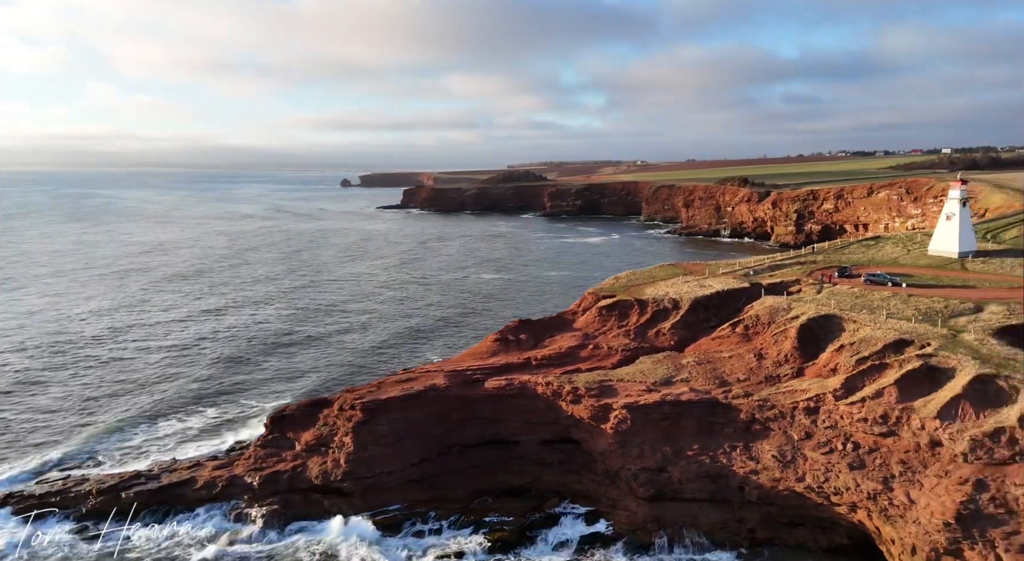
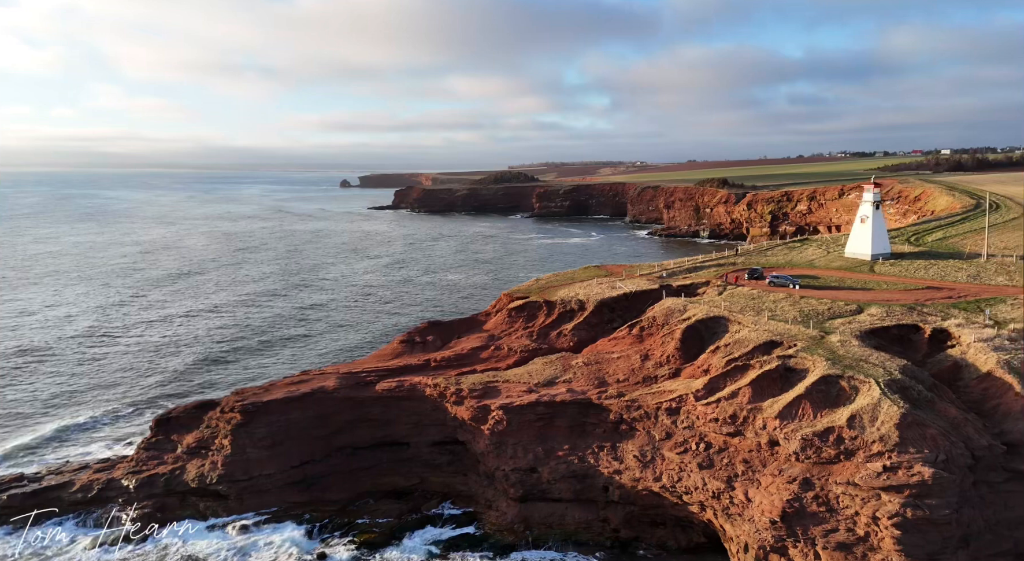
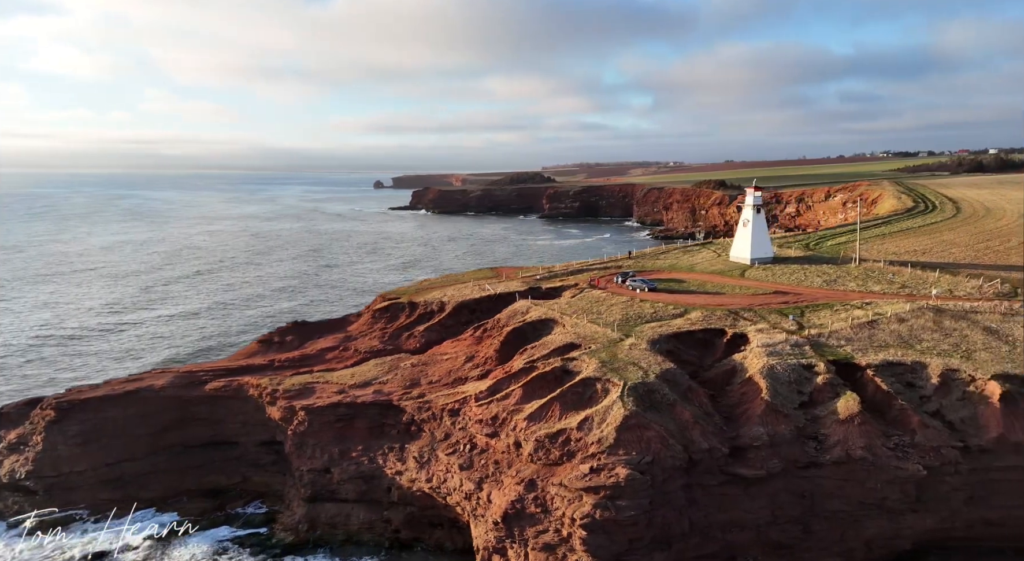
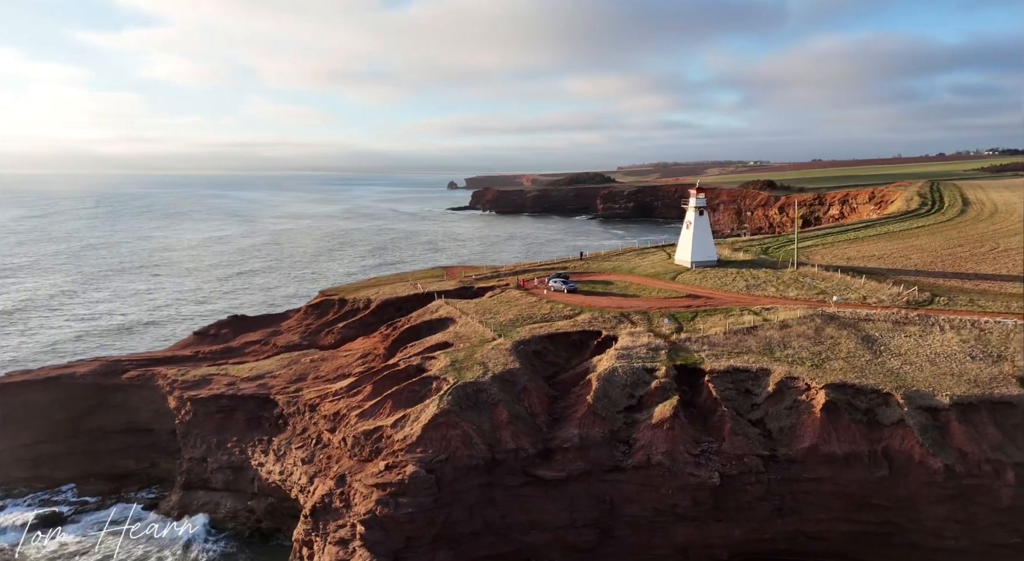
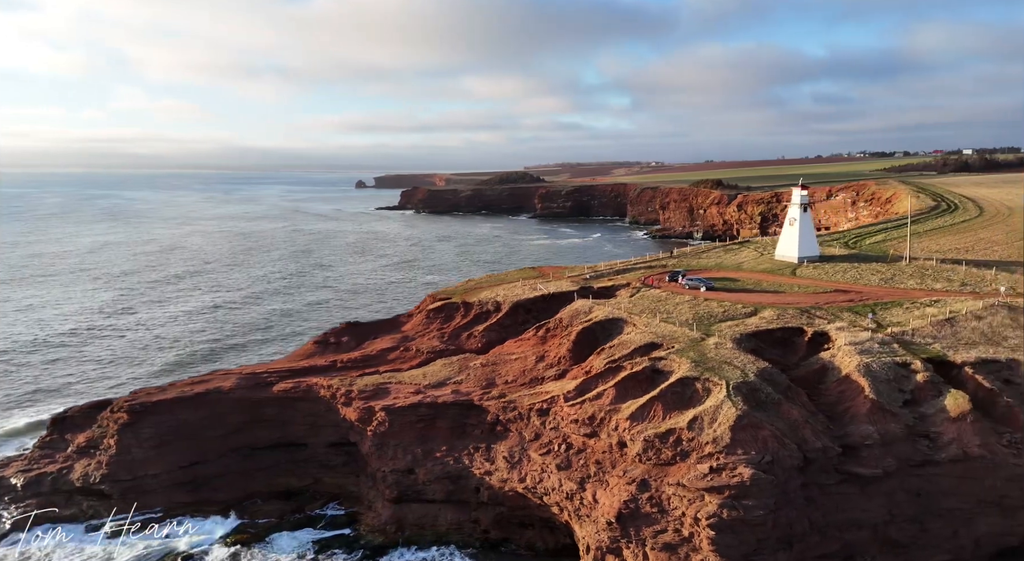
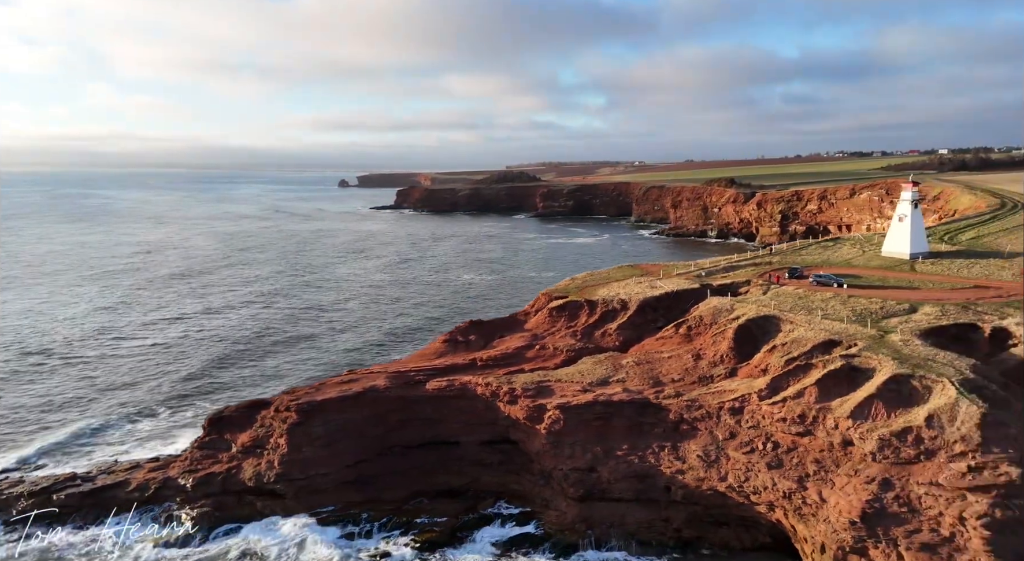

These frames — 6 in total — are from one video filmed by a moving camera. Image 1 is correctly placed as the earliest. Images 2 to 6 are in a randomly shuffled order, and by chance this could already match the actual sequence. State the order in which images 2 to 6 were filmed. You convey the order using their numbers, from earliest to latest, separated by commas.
6, 2, 5, 3, 4
